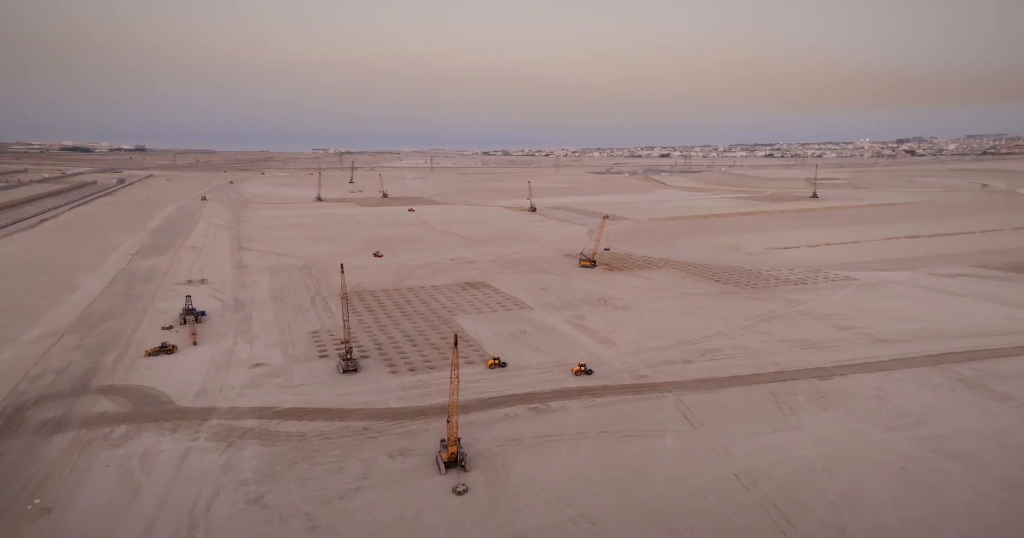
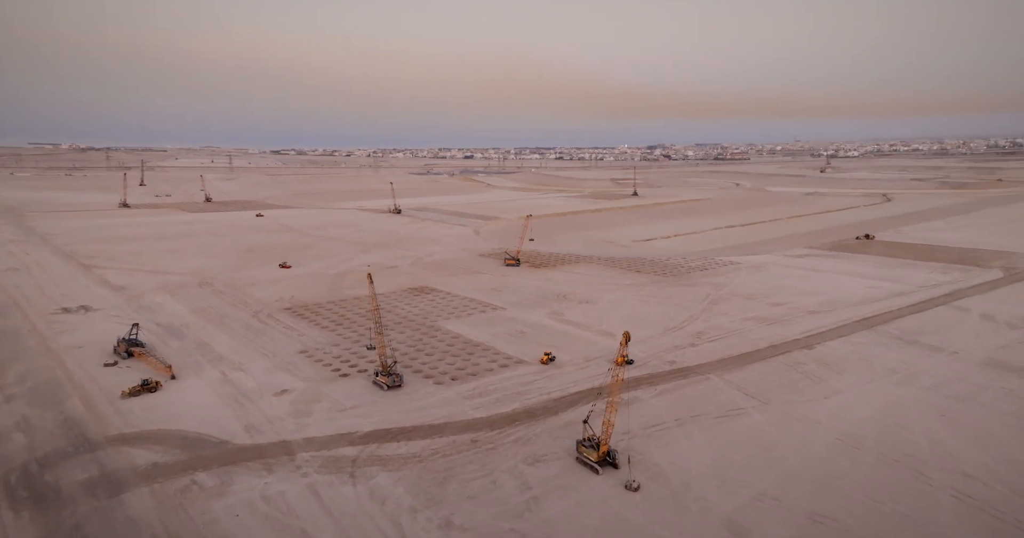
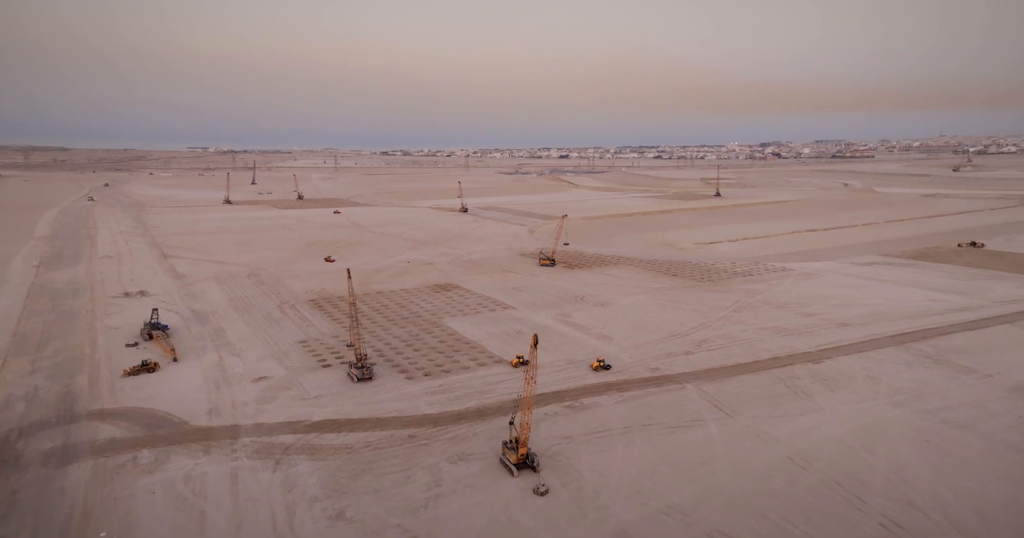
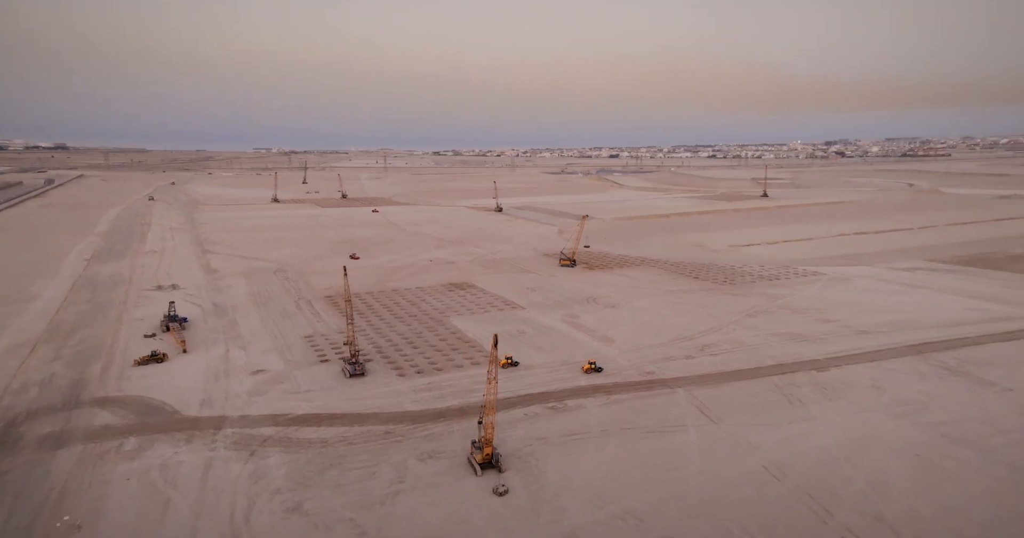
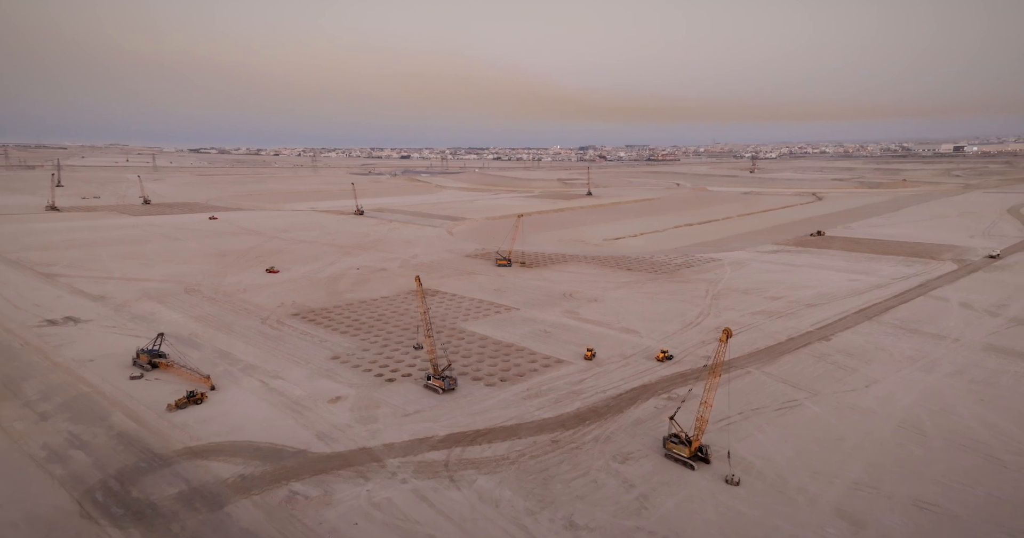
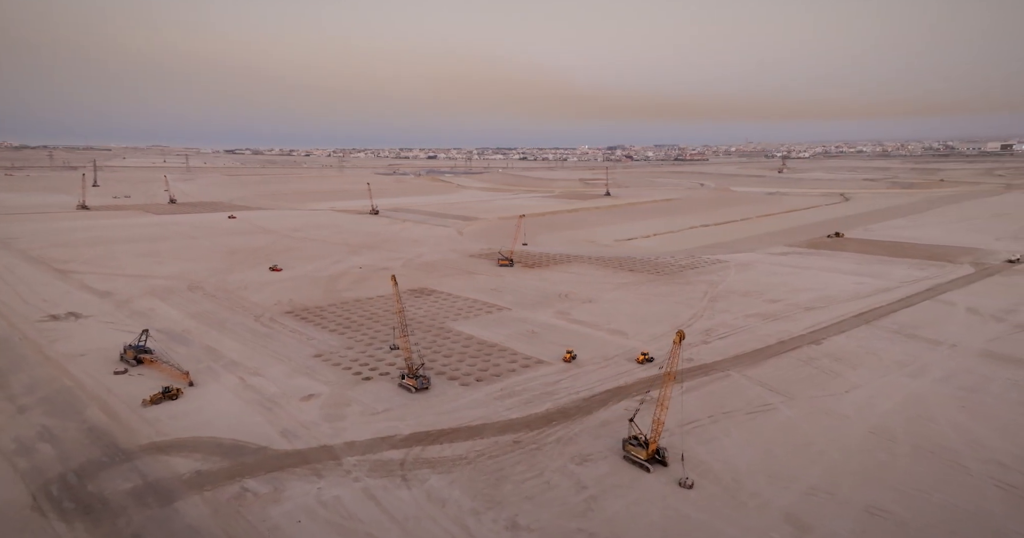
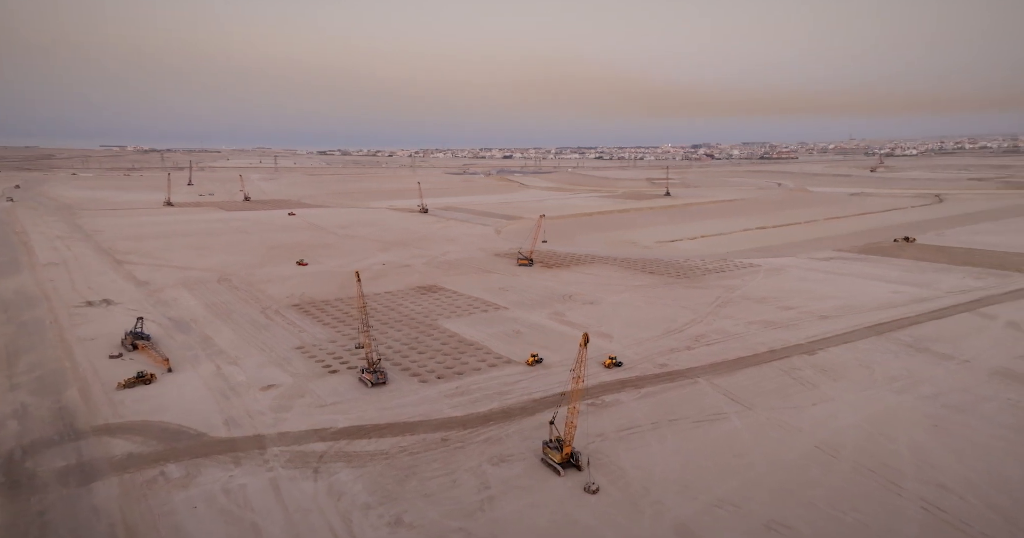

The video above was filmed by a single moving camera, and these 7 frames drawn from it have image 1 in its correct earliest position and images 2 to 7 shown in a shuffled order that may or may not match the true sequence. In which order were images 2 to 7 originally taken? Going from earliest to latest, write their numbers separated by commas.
4, 3, 7, 2, 6, 5
